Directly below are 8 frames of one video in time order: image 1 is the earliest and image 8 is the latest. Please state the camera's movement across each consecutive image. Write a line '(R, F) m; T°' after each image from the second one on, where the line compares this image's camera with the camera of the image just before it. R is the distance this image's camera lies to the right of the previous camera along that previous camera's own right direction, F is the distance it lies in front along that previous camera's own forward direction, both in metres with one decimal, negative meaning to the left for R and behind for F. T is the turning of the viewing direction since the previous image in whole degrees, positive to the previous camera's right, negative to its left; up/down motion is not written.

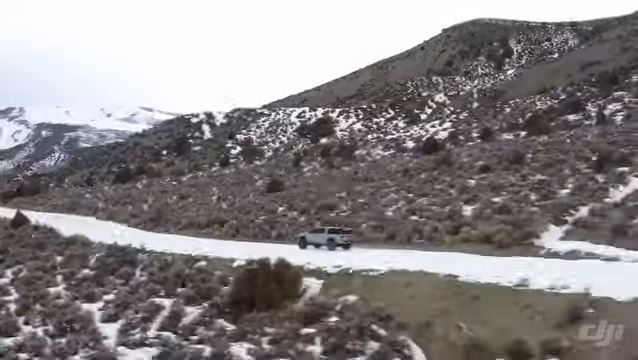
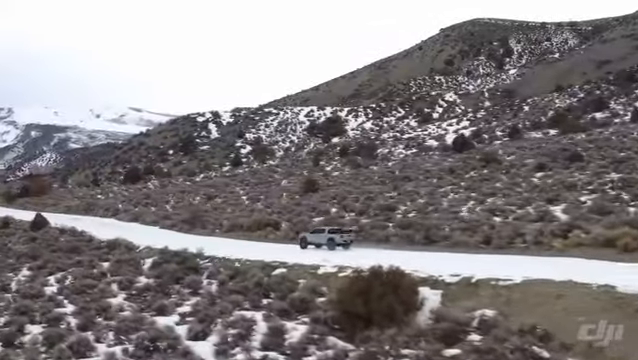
(-3.0, +2.3) m; +1°
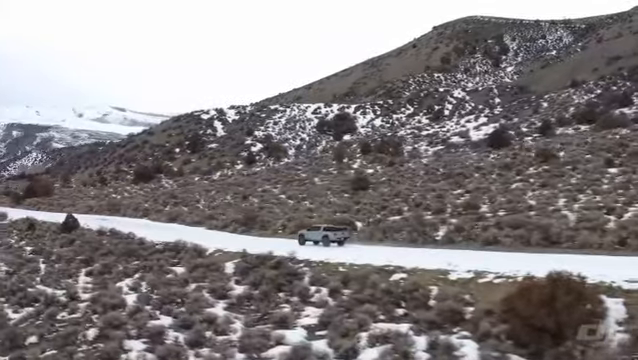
(-3.7, +2.1) m; +1°
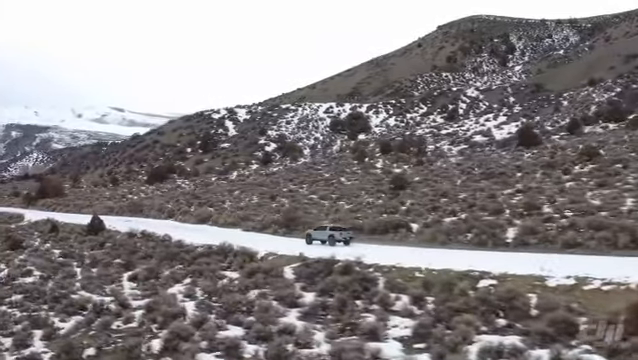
(-2.0, +1.4) m; 0°
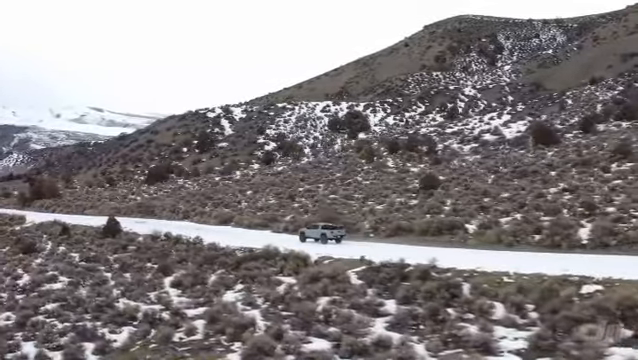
(-2.5, +1.5) m; +2°
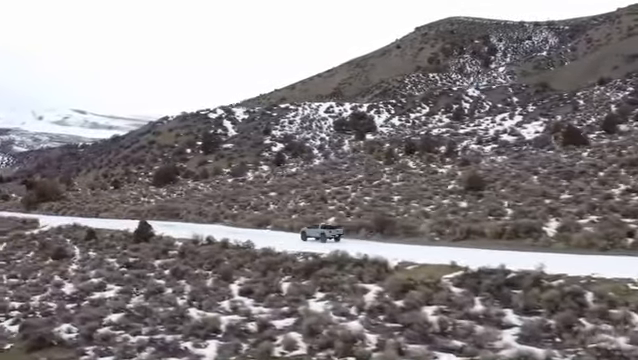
(-2.9, +1.4) m; +1°
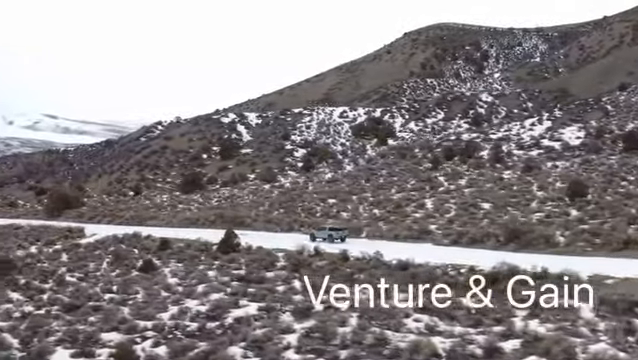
(-5.8, +1.9) m; +2°
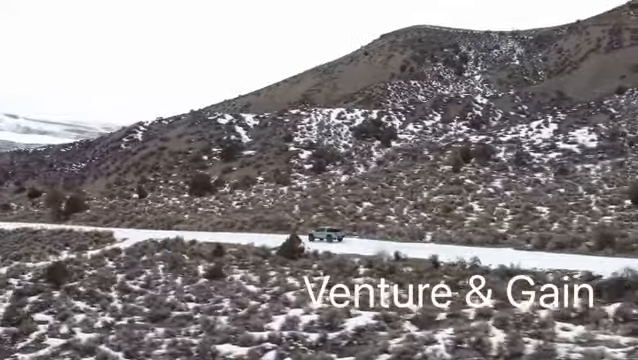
(-4.6, +0.9) m; +3°
